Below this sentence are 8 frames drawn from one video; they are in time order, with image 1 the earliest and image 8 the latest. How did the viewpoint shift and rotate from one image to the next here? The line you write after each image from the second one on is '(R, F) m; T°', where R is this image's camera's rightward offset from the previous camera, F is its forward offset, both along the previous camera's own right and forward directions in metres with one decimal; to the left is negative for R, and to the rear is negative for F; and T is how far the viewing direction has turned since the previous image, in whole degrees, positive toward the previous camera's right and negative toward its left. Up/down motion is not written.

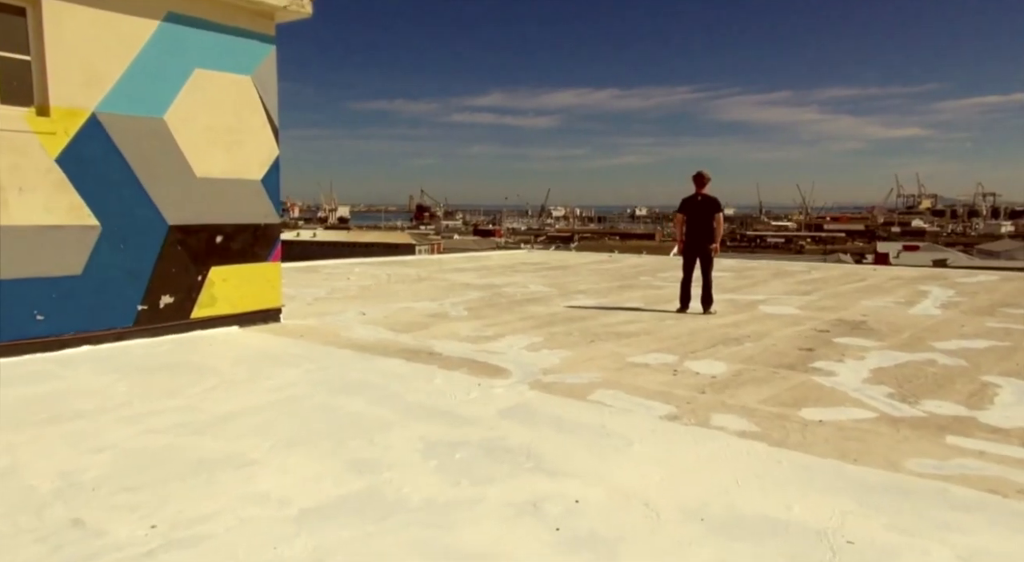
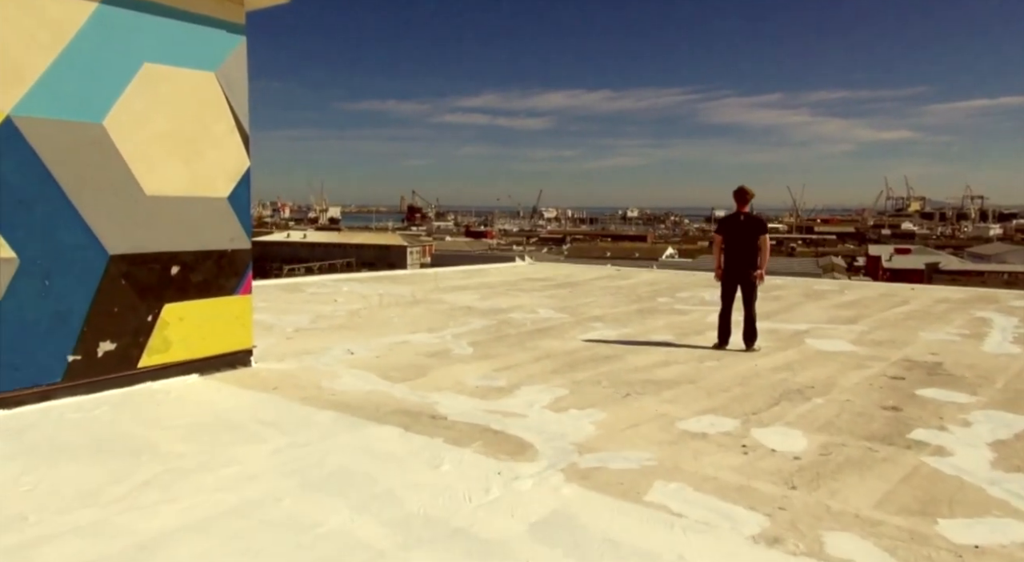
(-0.1, +0.8) m; +1°
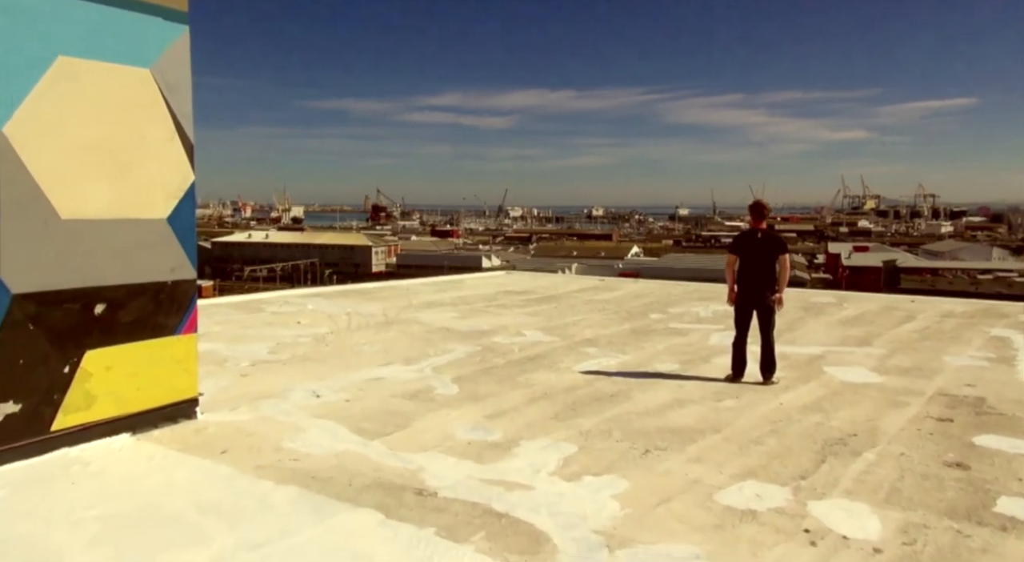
(-0.1, +0.6) m; +3°
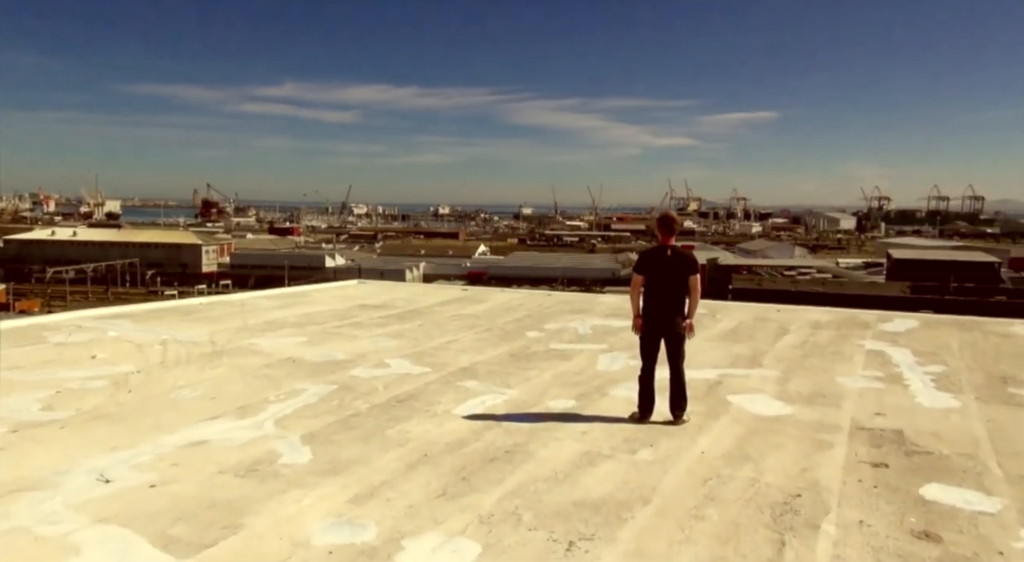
(-0.1, +0.9) m; +12°
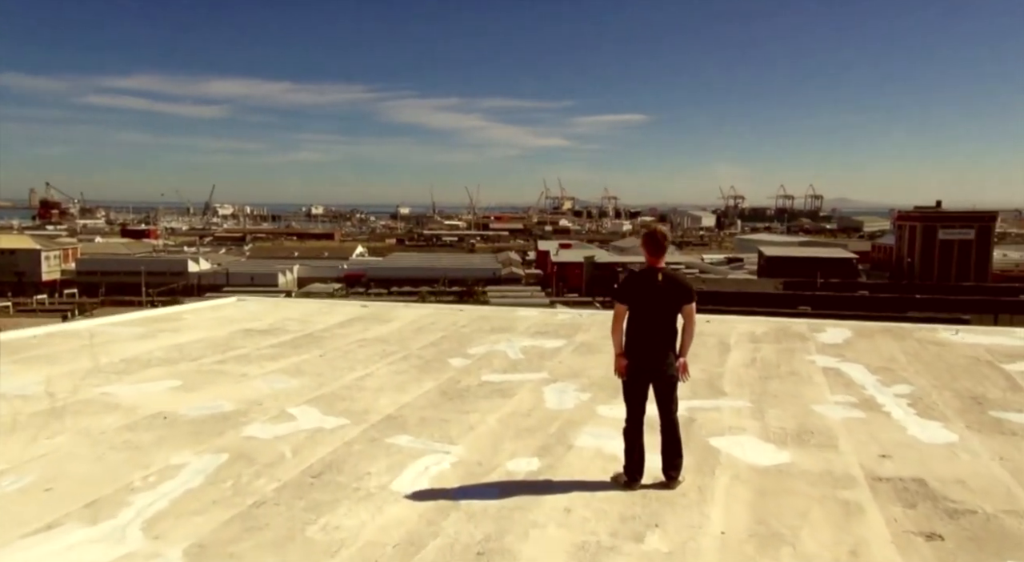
(-0.3, +0.9) m; +9°
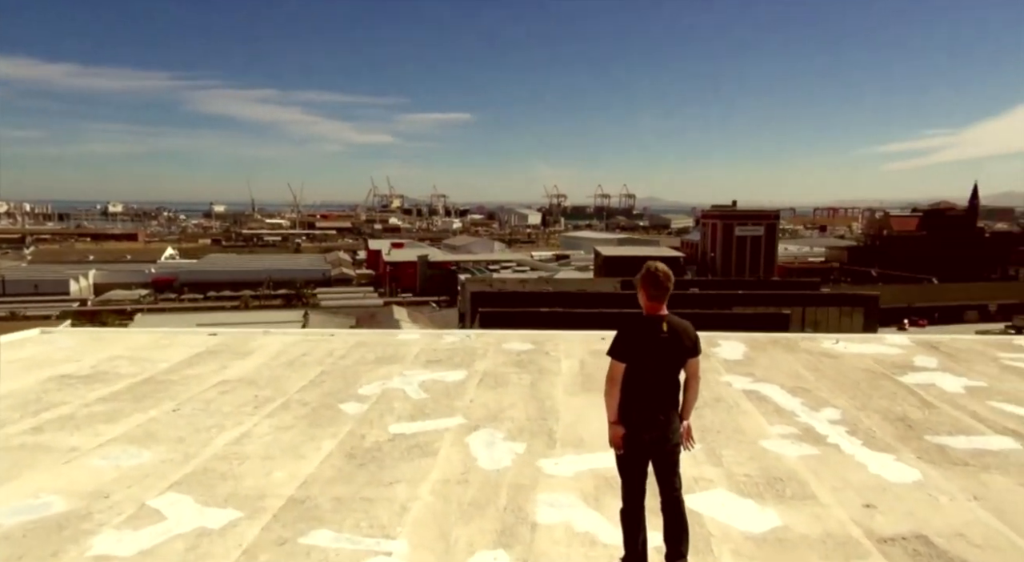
(-0.5, +0.8) m; +13°
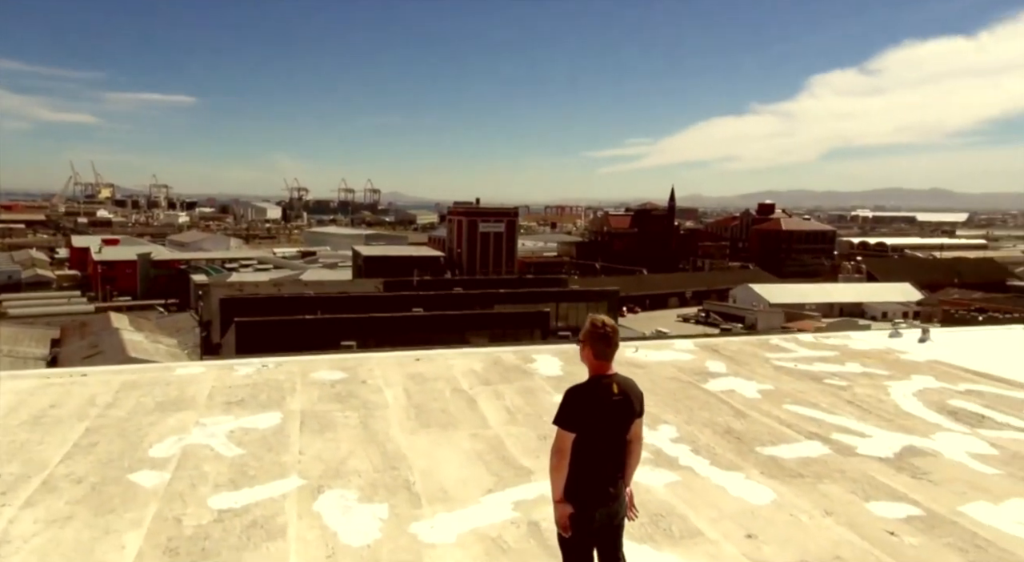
(-0.5, +0.5) m; +19°
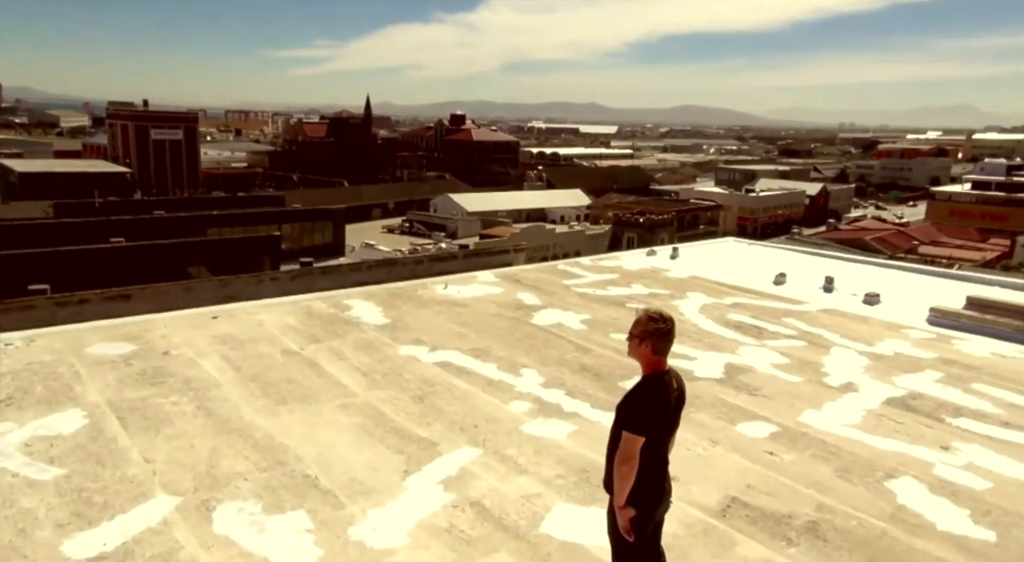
(-0.9, +0.5) m; +22°
